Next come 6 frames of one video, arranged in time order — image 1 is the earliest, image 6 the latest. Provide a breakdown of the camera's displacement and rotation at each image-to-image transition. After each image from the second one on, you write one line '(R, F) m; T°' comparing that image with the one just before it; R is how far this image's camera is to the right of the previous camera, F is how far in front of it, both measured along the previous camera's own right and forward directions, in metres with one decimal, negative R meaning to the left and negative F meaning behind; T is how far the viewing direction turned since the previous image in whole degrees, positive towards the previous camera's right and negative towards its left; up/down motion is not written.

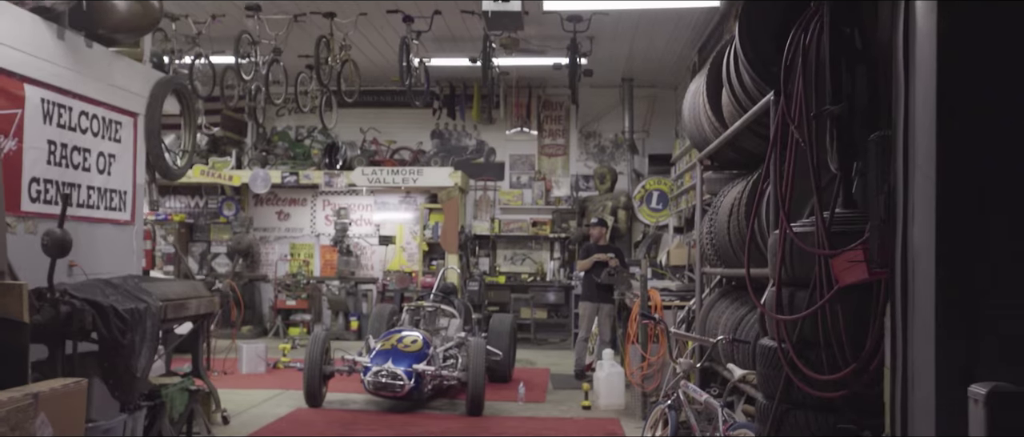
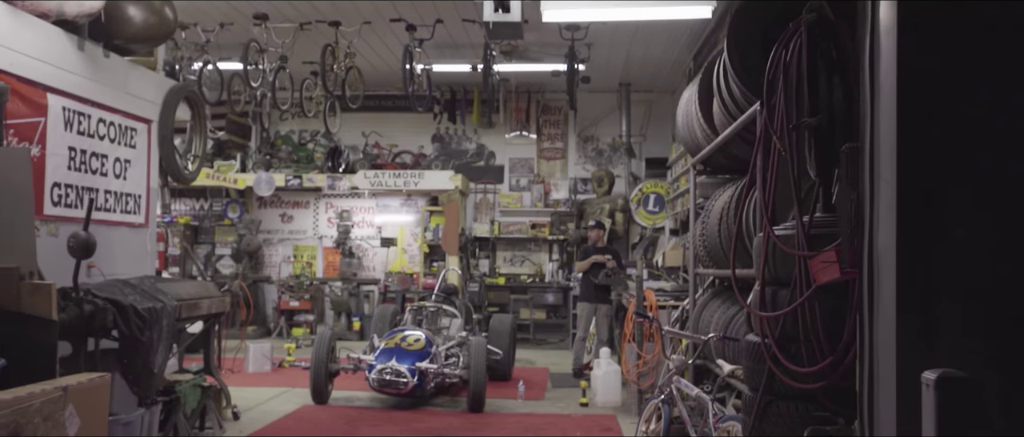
(0.0, -0.2) m; 0°
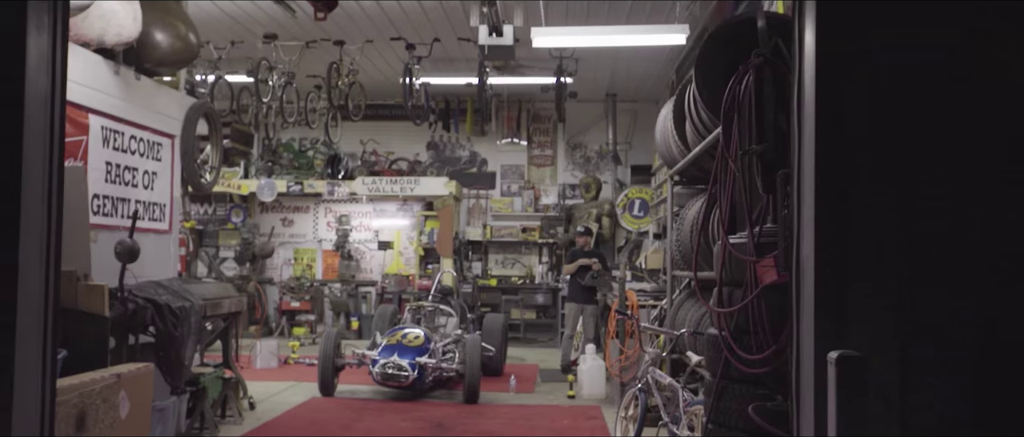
(0.0, -0.5) m; +1°
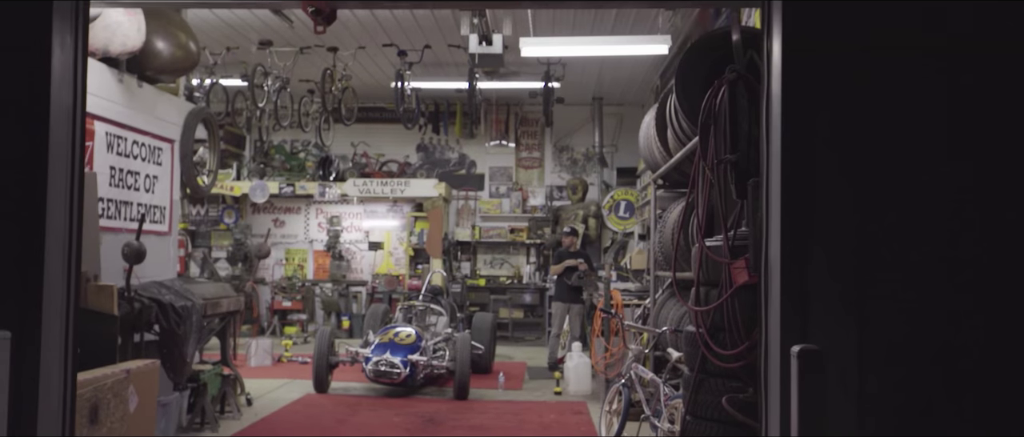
(0.0, -0.2) m; +1°
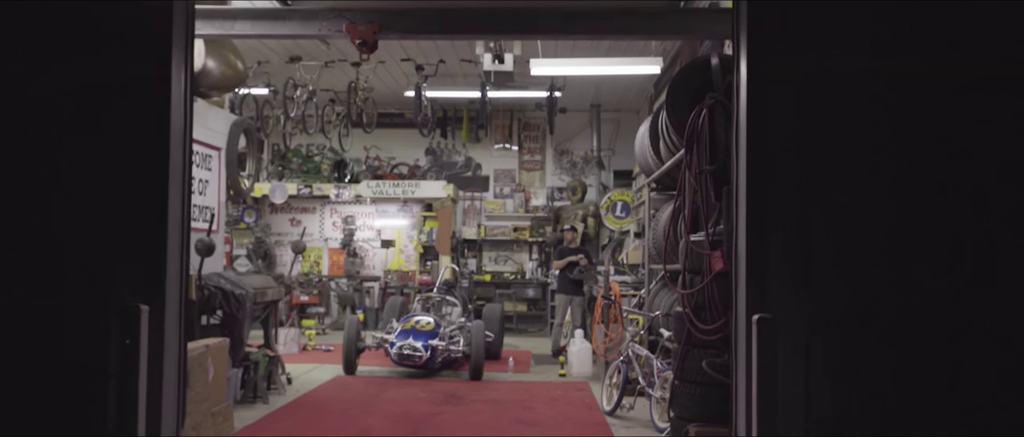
(-0.1, -0.7) m; 0°
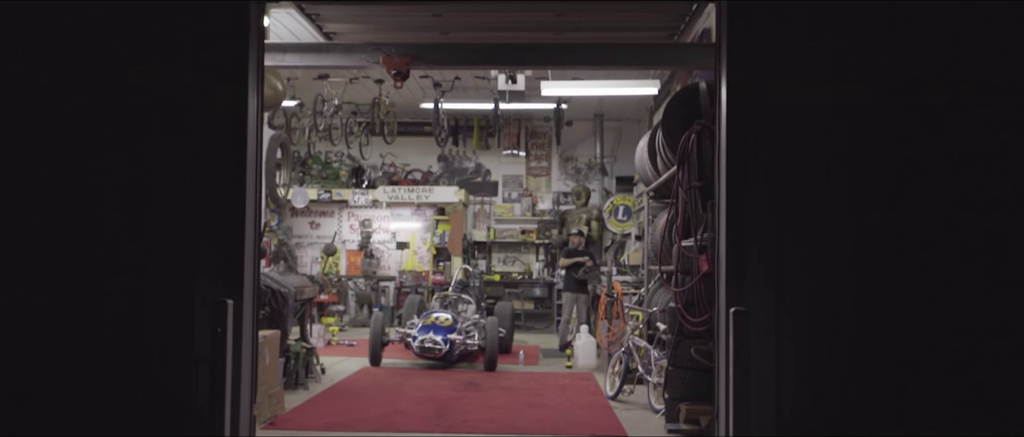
(-0.1, -0.7) m; 0°
